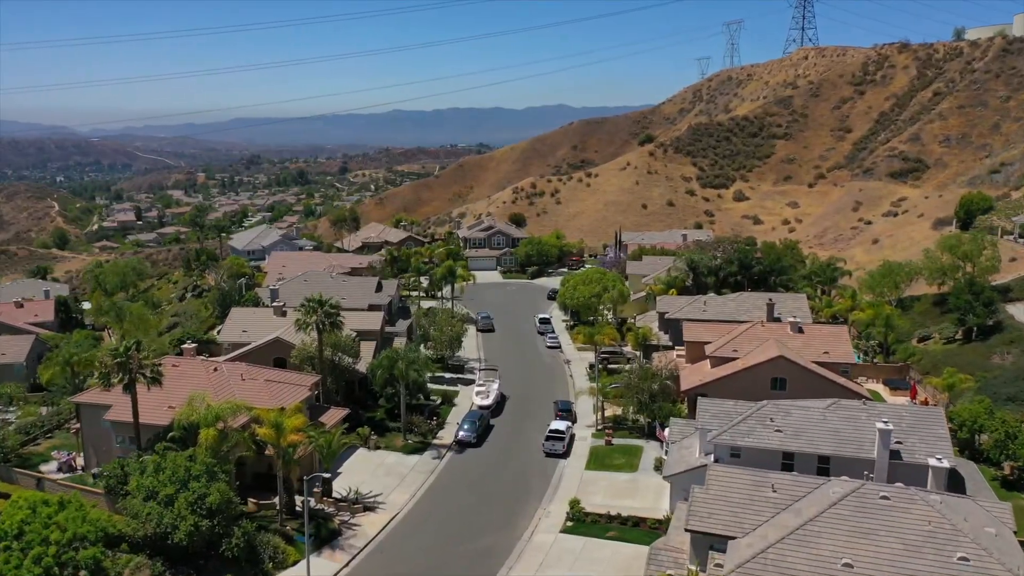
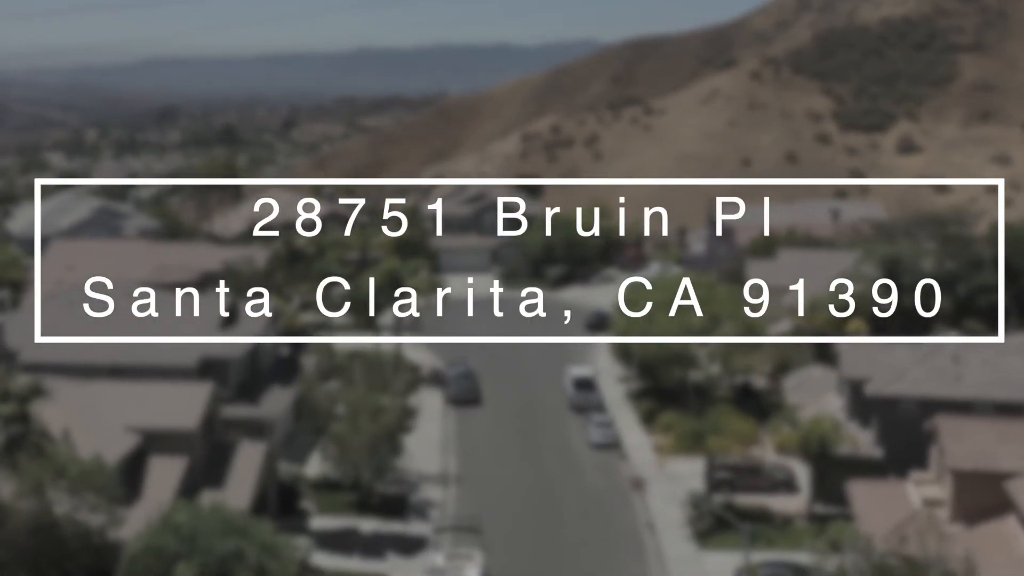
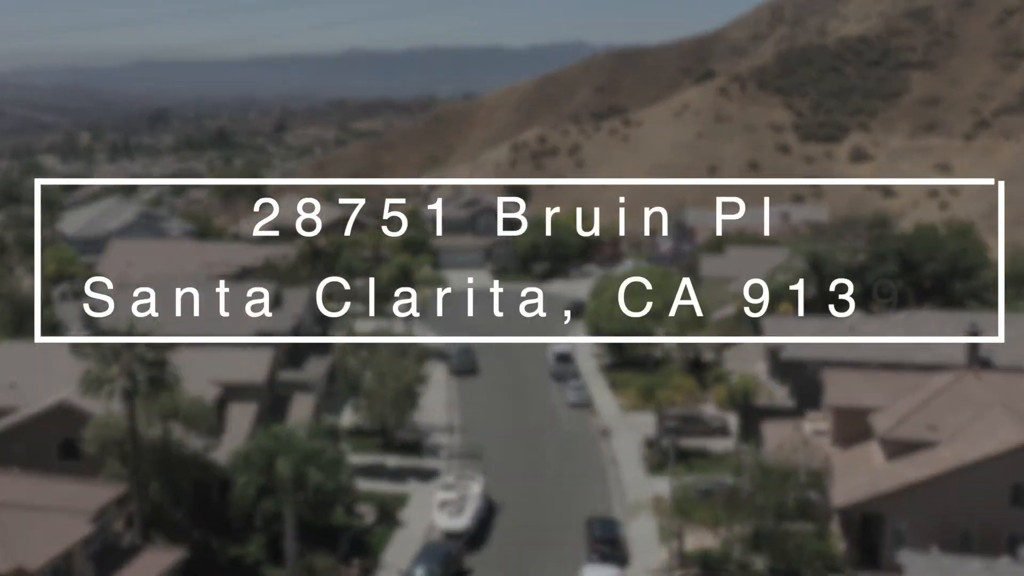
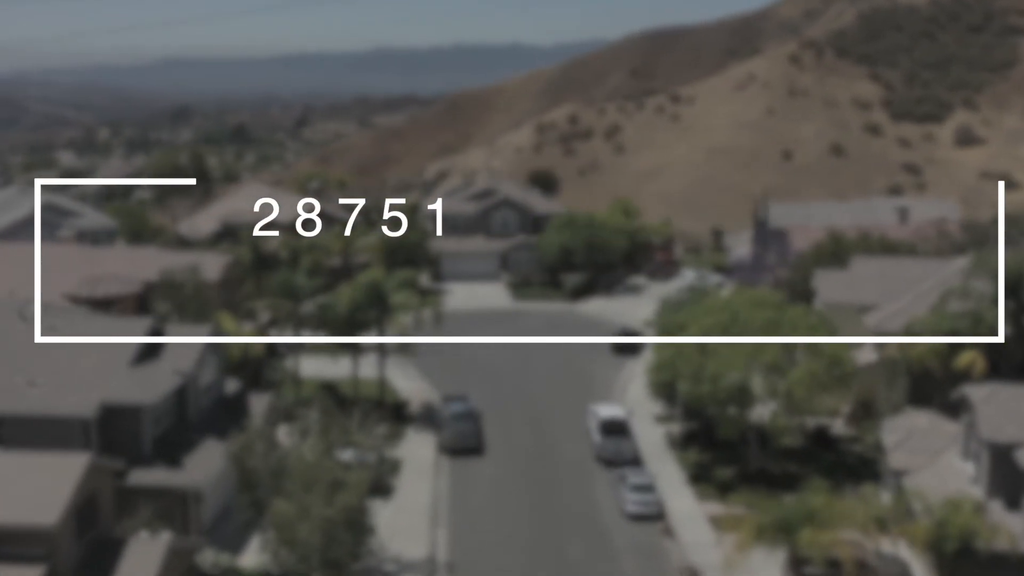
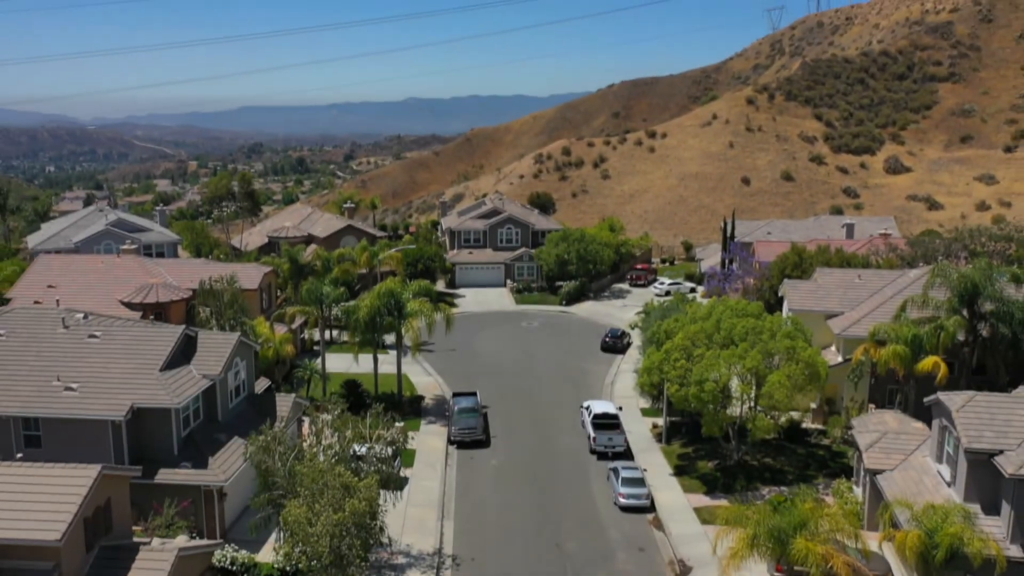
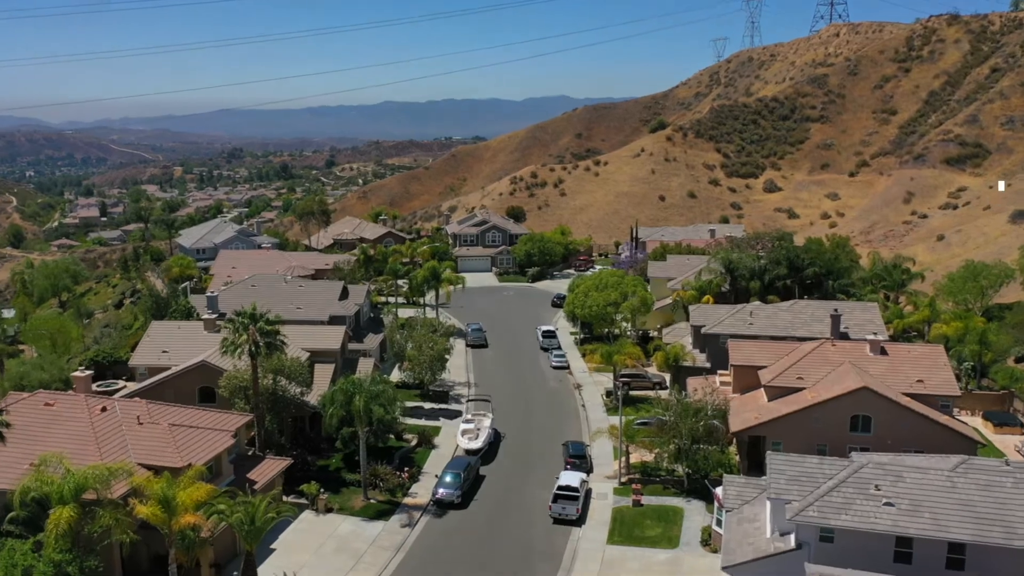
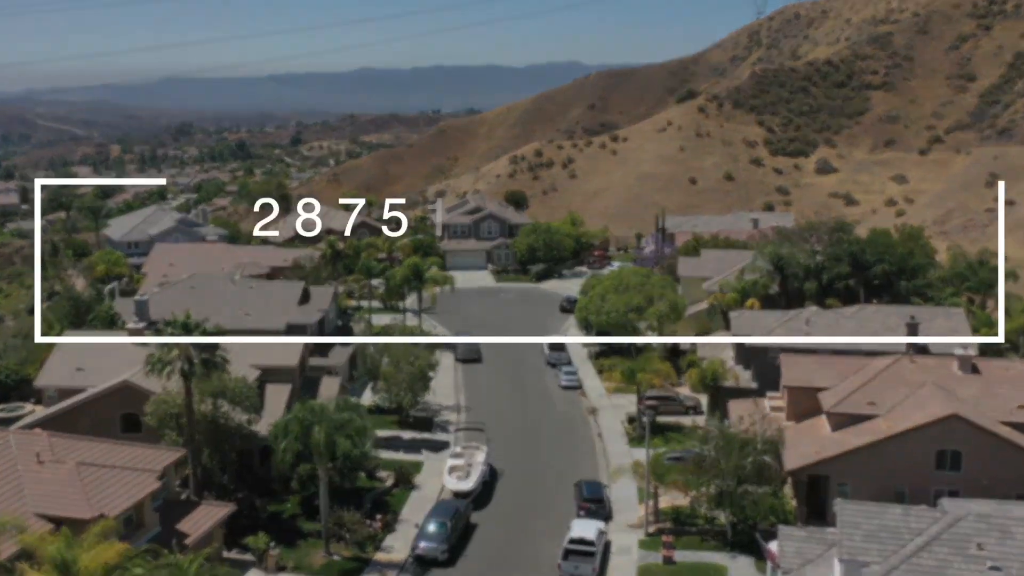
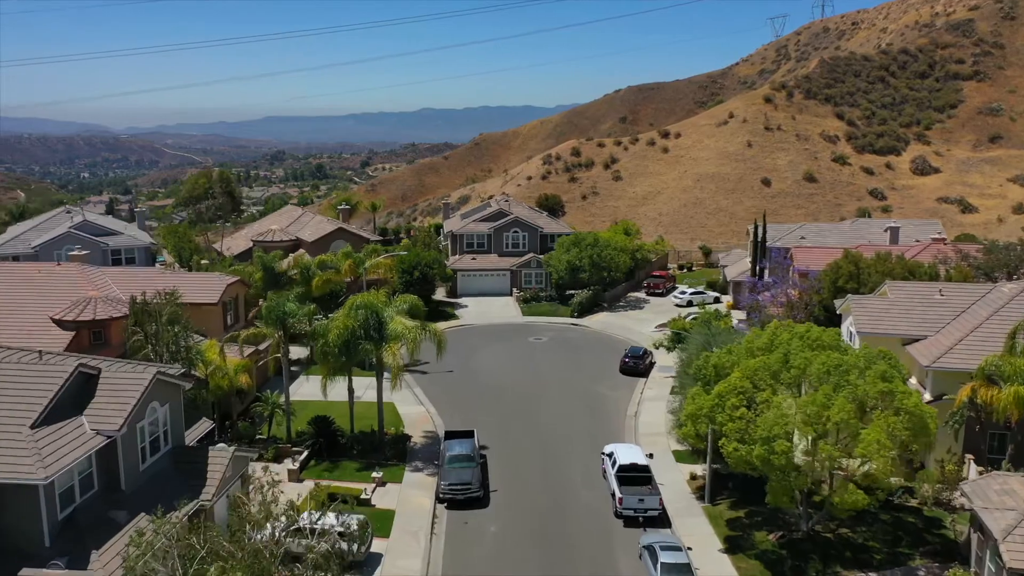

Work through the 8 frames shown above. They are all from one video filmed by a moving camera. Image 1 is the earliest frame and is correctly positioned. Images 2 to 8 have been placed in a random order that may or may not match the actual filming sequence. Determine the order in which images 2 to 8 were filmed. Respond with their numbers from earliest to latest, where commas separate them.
6, 7, 3, 2, 4, 5, 8
